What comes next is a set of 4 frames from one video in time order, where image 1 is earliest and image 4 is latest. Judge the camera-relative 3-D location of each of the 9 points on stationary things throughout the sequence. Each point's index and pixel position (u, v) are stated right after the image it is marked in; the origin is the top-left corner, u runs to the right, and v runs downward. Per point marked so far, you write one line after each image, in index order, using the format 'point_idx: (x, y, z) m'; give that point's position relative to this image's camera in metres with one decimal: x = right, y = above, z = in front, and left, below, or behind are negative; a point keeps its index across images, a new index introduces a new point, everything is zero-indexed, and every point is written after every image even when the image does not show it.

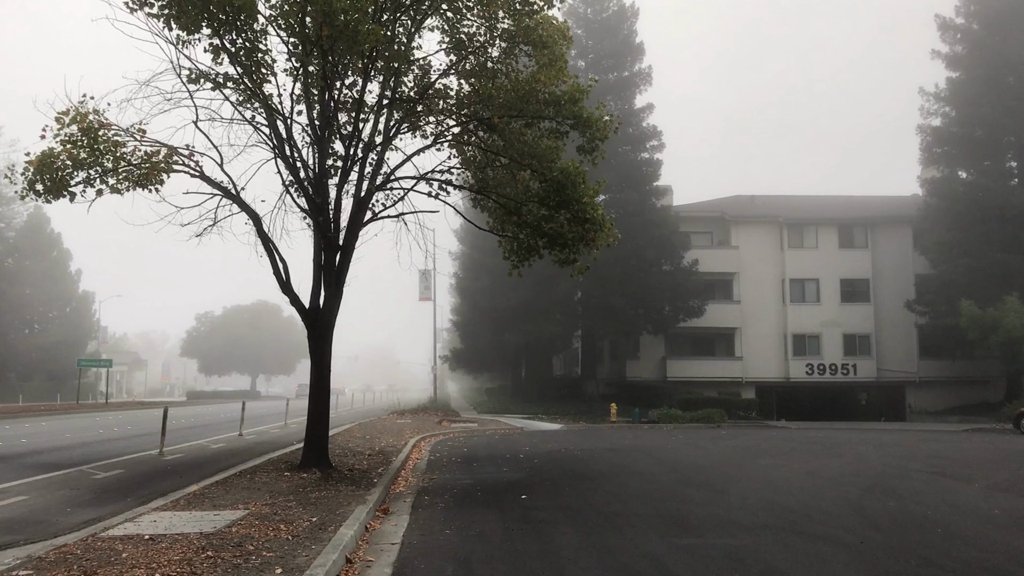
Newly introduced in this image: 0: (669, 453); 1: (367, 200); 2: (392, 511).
0: (+2.8, -2.9, +17.1) m
1: (-1.9, +1.2, +12.8) m
2: (-1.2, -2.3, +9.7) m
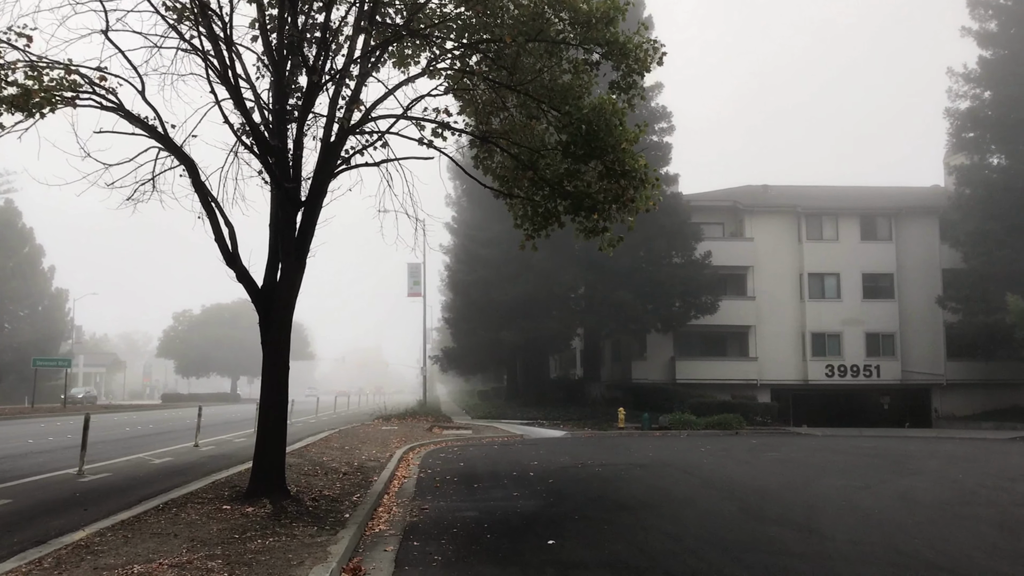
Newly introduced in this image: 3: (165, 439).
0: (+2.9, -2.7, +14.1) m
1: (-1.8, +1.5, +9.8) m
2: (-1.0, -2.0, +6.7) m
3: (-6.6, -2.9, +18.1) m
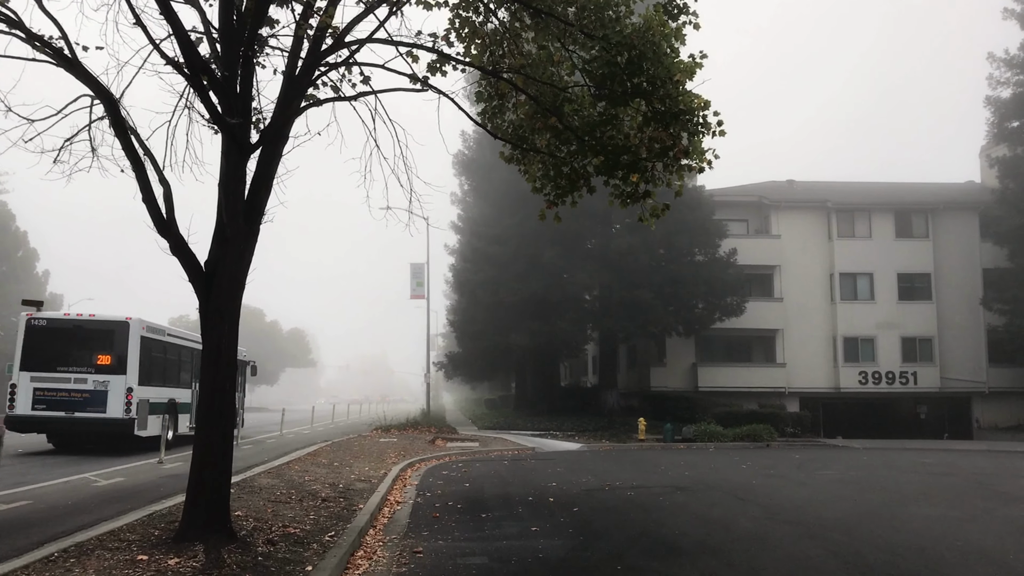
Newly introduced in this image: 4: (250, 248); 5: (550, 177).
0: (+3.1, -2.5, +11.7) m
1: (-1.6, +1.7, +7.5) m
2: (-0.9, -1.7, +4.3) m
3: (-6.4, -2.8, +15.8) m
4: (-2.0, +0.3, +7.4) m
5: (+0.3, +1.0, +9.0) m
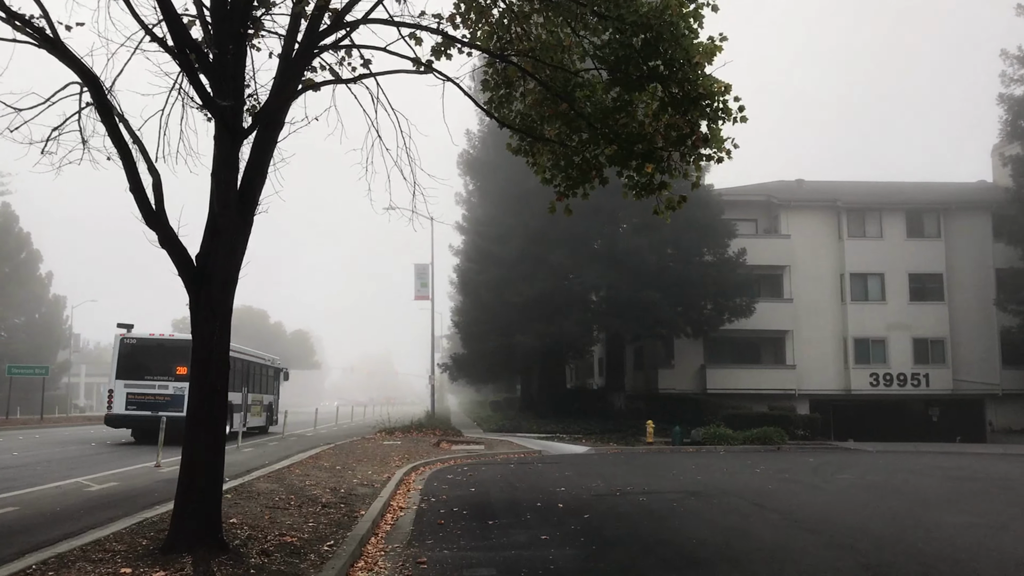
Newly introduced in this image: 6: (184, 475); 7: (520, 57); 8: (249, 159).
0: (+3.2, -2.5, +11.3) m
1: (-1.6, +1.7, +7.1) m
2: (-0.8, -1.7, +3.9) m
3: (-6.3, -2.8, +15.4) m
4: (-1.9, +0.3, +6.9) m
5: (+0.4, +1.1, +8.5) m
6: (-2.2, -1.3, +6.5) m
7: (+0.1, +2.1, +8.6) m
8: (-1.9, +0.9, +6.9) m
